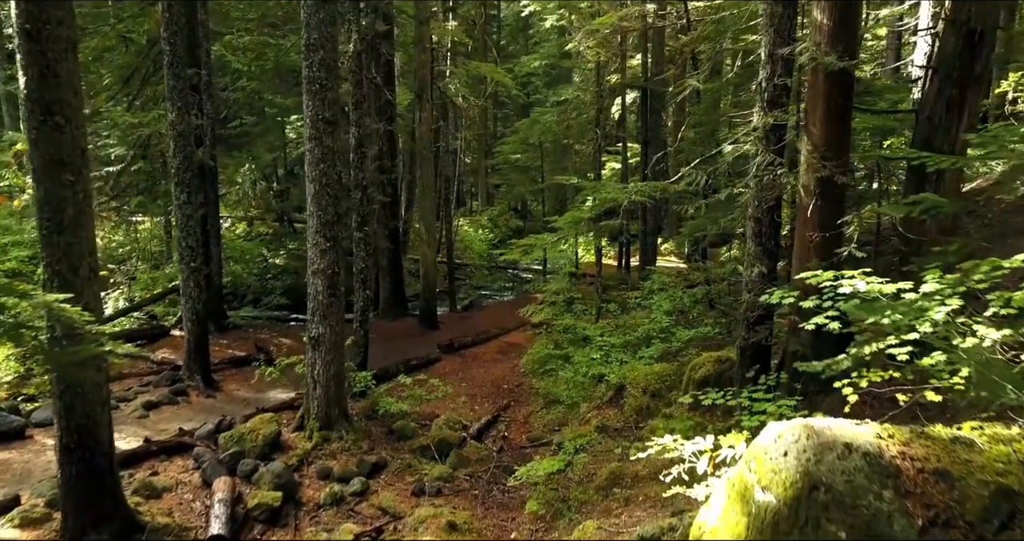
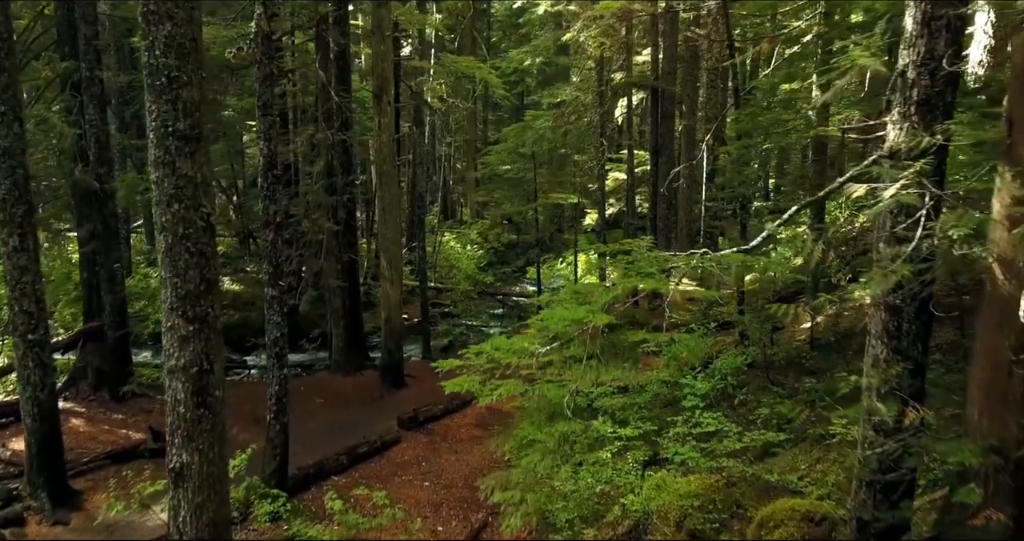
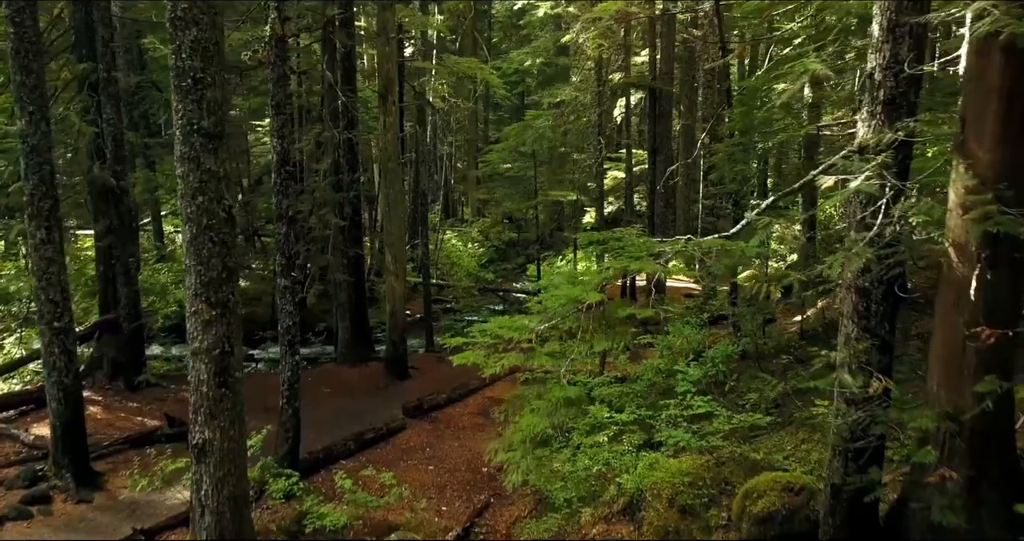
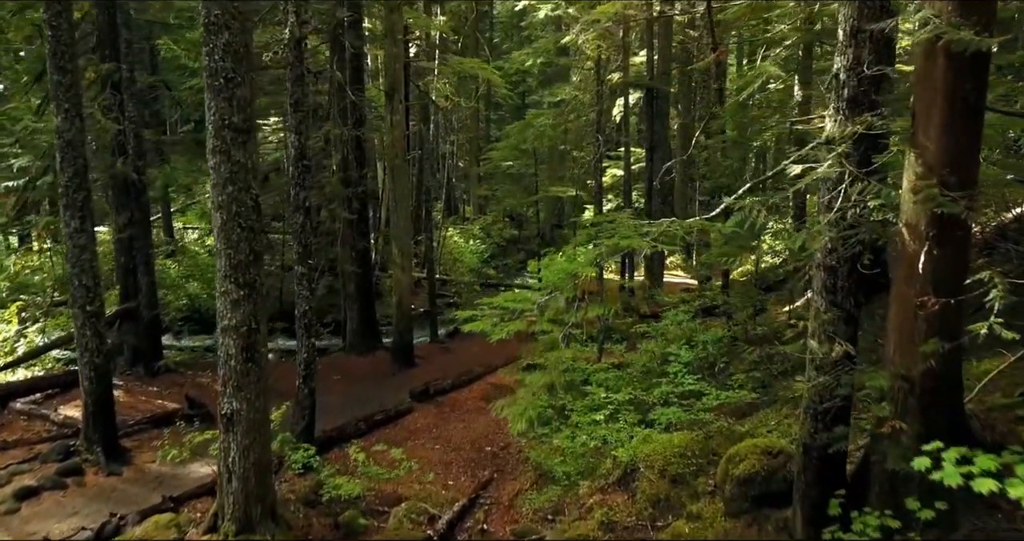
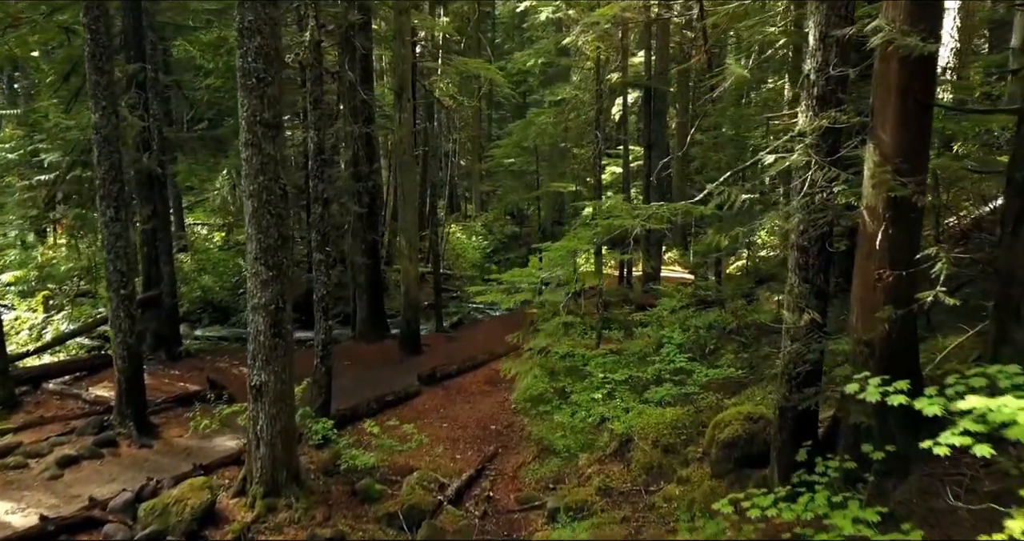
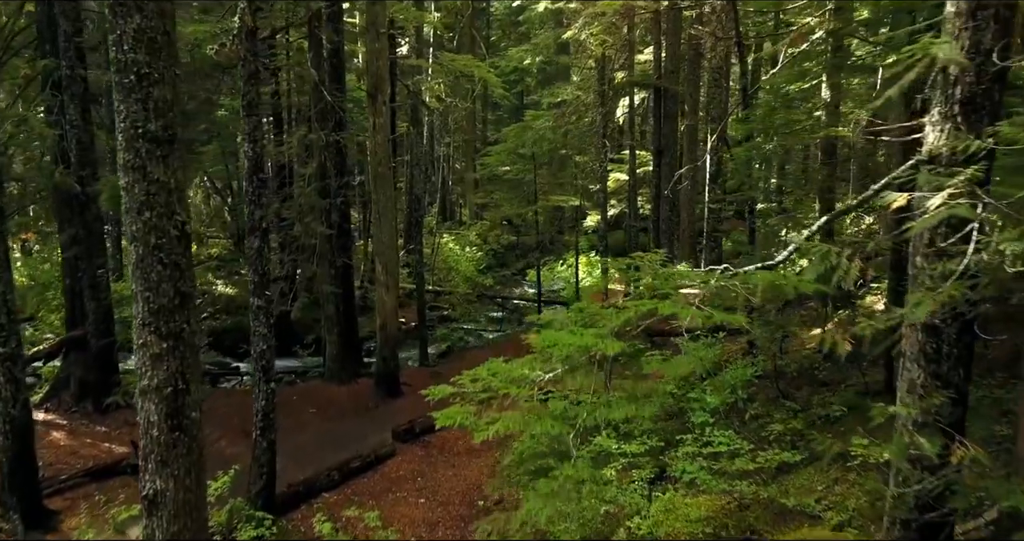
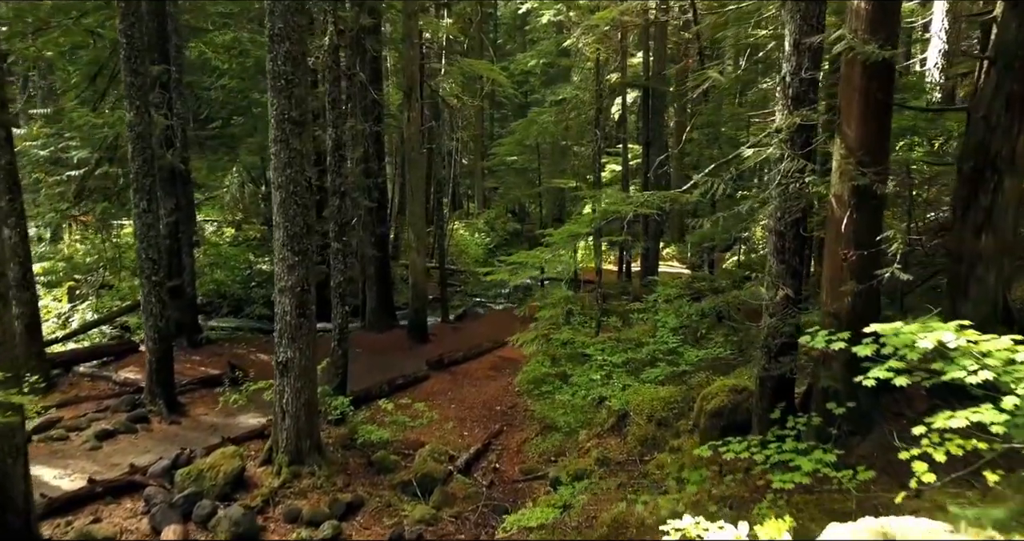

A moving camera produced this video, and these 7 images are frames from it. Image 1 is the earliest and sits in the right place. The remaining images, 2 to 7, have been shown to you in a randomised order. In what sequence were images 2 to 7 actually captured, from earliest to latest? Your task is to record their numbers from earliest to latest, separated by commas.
7, 5, 4, 3, 2, 6
